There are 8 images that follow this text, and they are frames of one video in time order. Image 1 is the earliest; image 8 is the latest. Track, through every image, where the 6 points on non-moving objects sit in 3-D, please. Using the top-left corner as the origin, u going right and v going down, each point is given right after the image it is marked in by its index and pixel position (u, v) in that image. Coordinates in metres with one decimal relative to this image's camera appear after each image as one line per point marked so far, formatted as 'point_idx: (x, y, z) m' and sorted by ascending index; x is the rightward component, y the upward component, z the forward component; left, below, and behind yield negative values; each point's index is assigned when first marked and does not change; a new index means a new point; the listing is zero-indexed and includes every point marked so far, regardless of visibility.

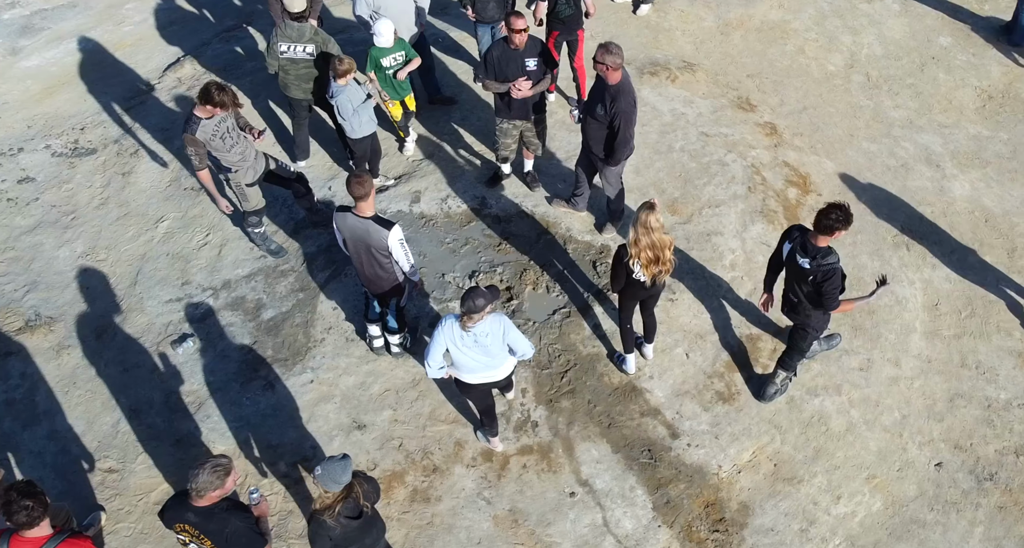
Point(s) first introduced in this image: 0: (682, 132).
0: (+2.3, +1.9, +9.5) m
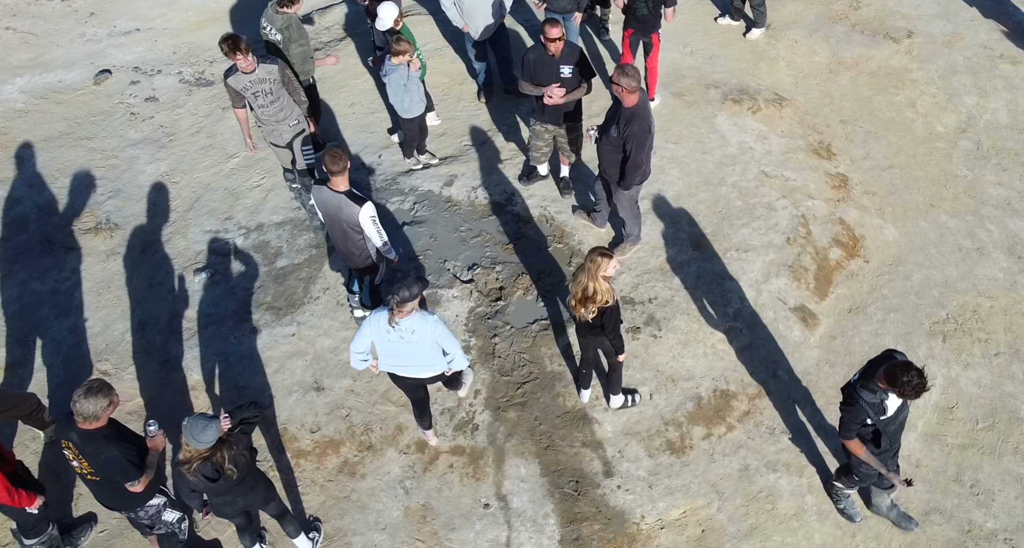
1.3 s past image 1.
0: (+2.8, +1.3, +8.8) m
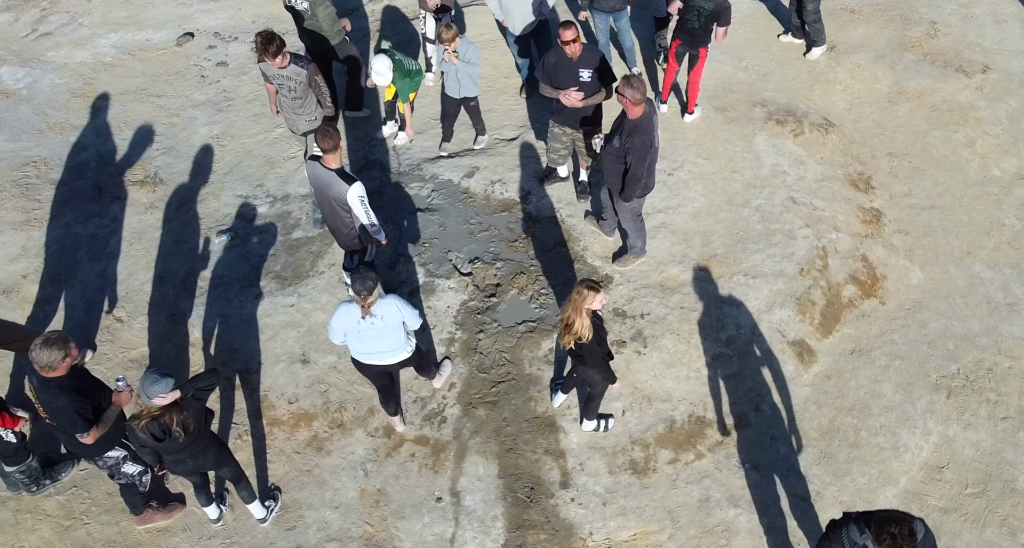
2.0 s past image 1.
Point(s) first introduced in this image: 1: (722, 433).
0: (+3.0, +1.0, +8.5) m
1: (+1.8, -1.4, +6.6) m
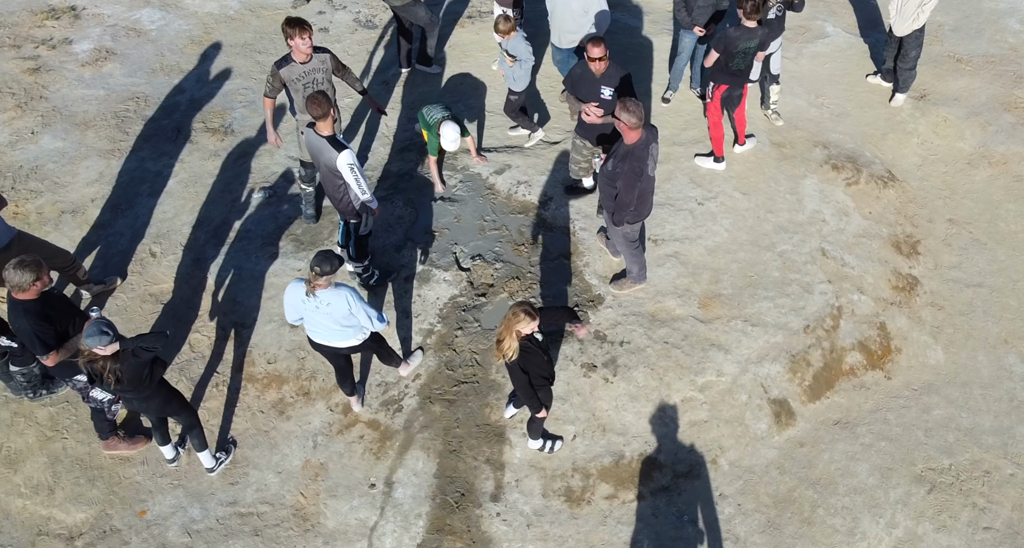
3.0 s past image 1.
0: (+3.2, +0.4, +8.0) m
1: (+1.3, -1.7, +6.3) m
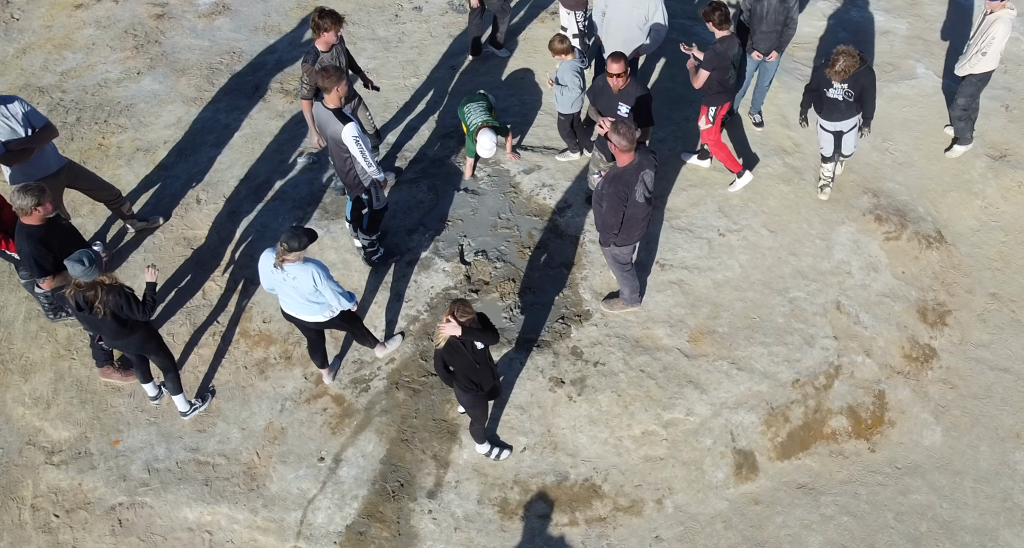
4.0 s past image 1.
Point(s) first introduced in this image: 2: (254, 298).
0: (+3.1, -0.1, +7.5) m
1: (+0.8, -1.9, +6.1) m
2: (-2.9, -0.3, +8.3) m
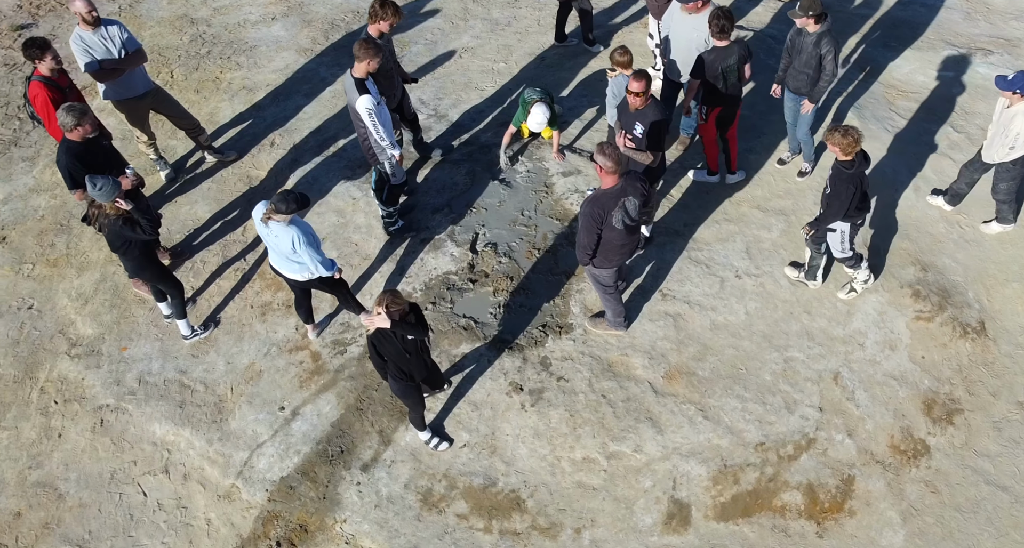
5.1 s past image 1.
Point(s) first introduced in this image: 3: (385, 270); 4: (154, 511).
0: (+3.0, -0.7, +7.0) m
1: (+0.1, -2.0, +6.0) m
2: (-2.8, +0.3, +8.7) m
3: (-1.4, 0.0, +8.1) m
4: (-3.2, -2.1, +6.7) m
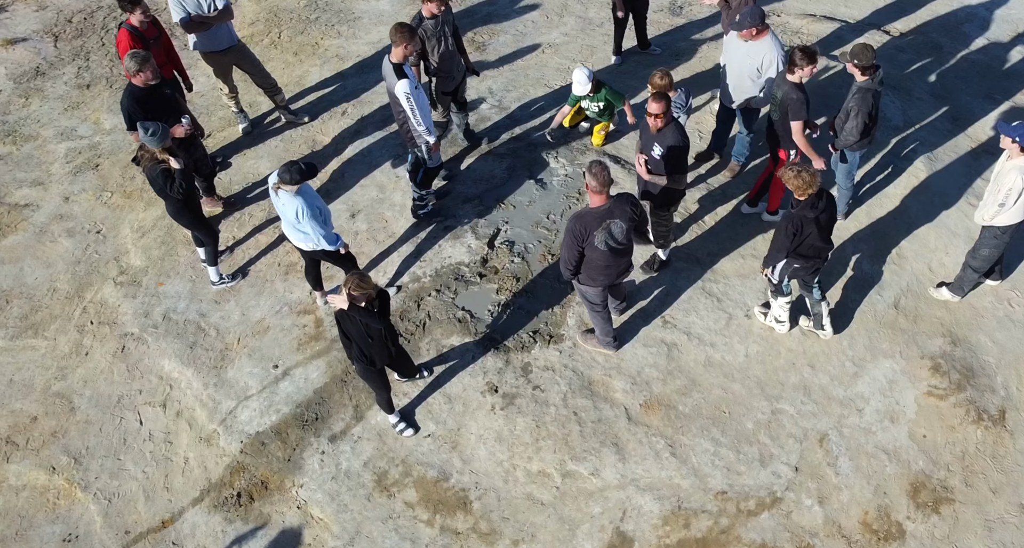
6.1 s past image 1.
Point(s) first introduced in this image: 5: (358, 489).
0: (+2.8, -1.2, +6.6) m
1: (-0.4, -2.0, +6.1) m
2: (-2.4, +0.8, +9.0) m
3: (-1.2, +0.3, +8.3) m
4: (-3.5, -1.6, +7.2) m
5: (-1.3, -1.8, +6.3) m
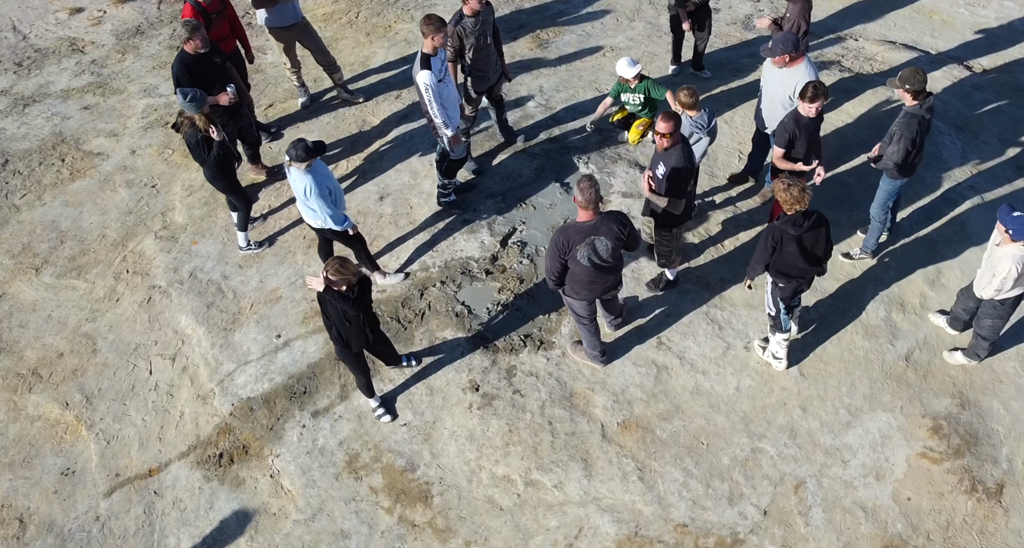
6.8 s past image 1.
0: (+2.5, -1.5, +6.4) m
1: (-0.7, -2.0, +6.2) m
2: (-2.1, +1.1, +9.3) m
3: (-1.1, +0.4, +8.4) m
4: (-3.7, -1.2, +7.6) m
5: (-1.6, -1.7, +6.5) m
